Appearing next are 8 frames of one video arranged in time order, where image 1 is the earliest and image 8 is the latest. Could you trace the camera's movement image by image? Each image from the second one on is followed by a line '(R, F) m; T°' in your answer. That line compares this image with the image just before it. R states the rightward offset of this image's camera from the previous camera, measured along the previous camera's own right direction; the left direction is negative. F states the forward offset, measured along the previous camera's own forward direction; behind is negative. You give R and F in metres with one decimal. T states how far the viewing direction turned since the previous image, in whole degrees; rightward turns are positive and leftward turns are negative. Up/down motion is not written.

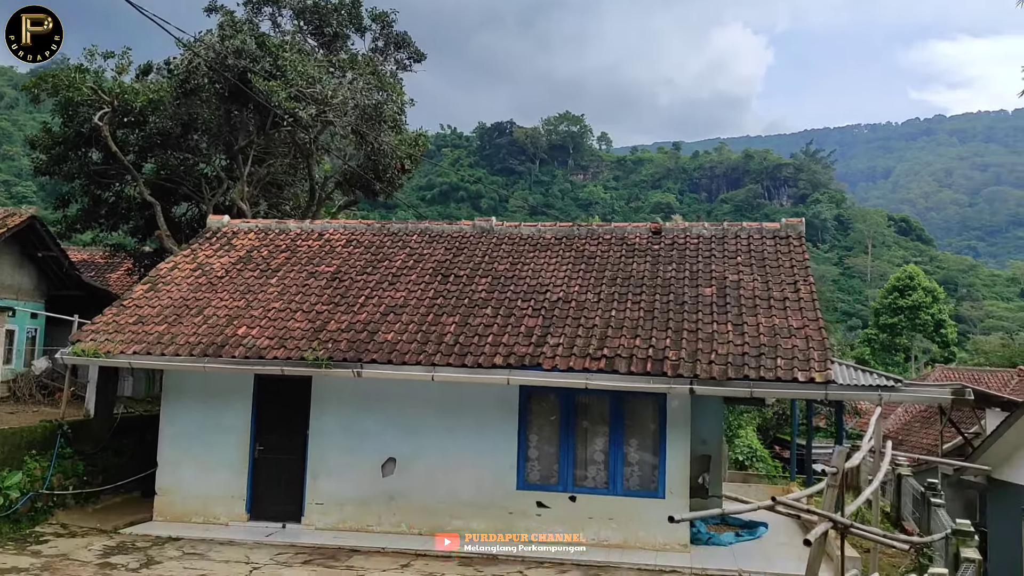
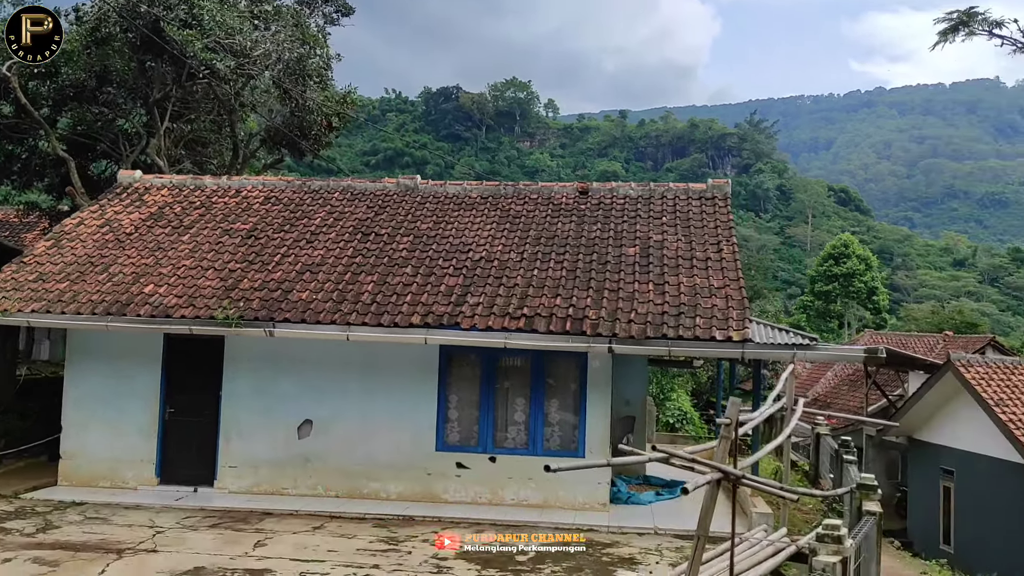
(+0.2, +0.2) m; +3°
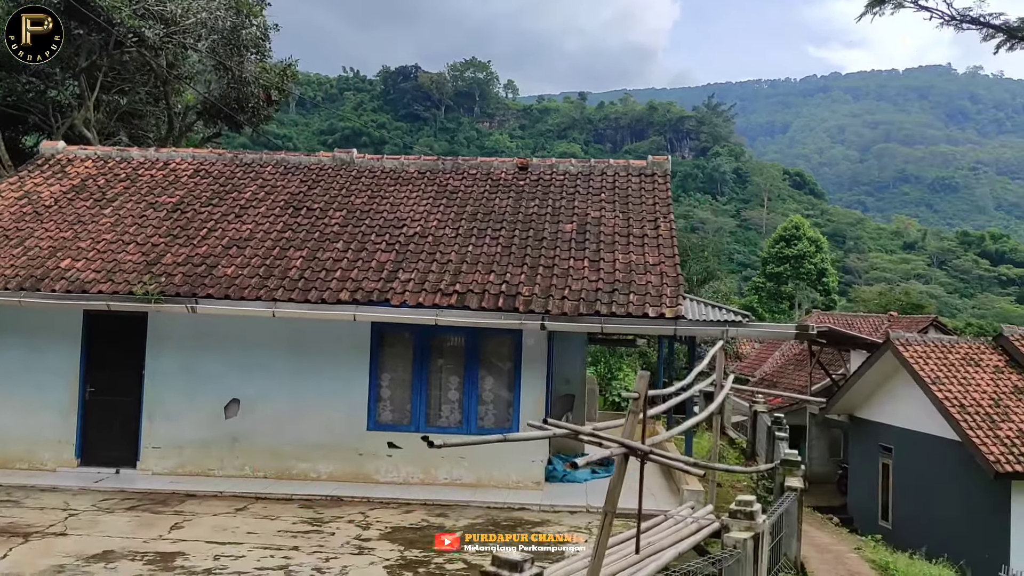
(+0.2, +0.1) m; +3°
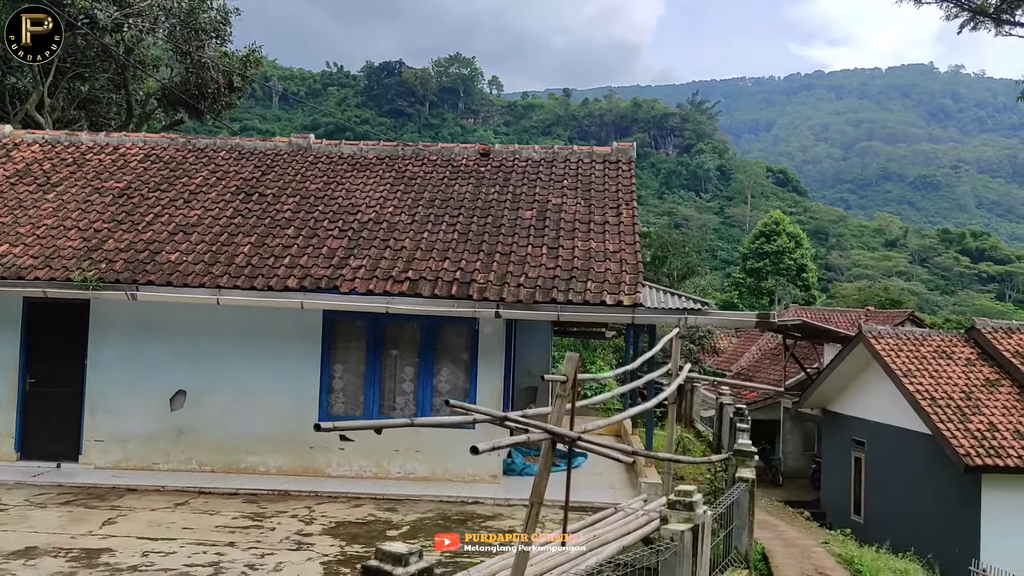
(+0.3, +0.2) m; +1°
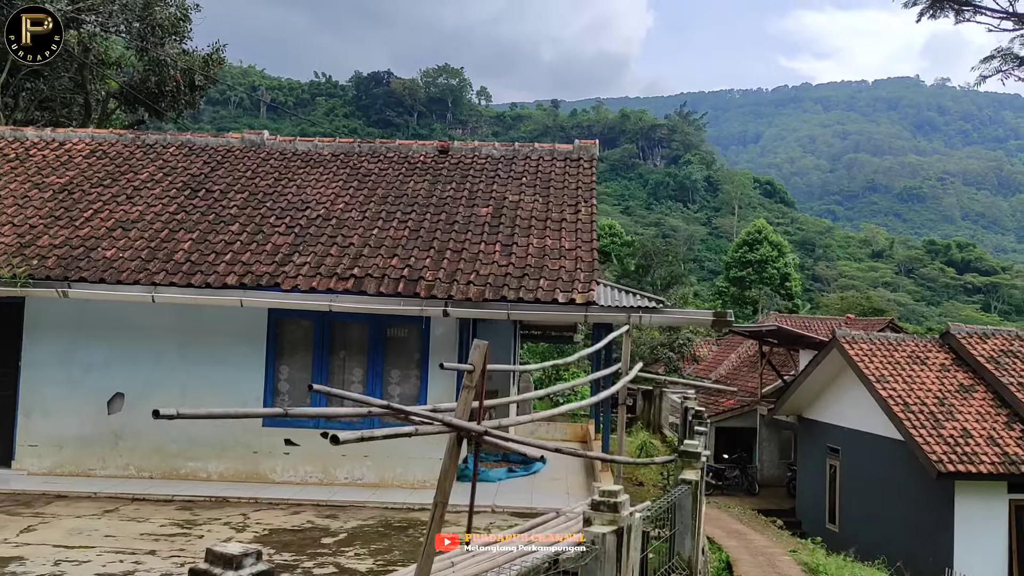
(+0.3, +0.3) m; +1°
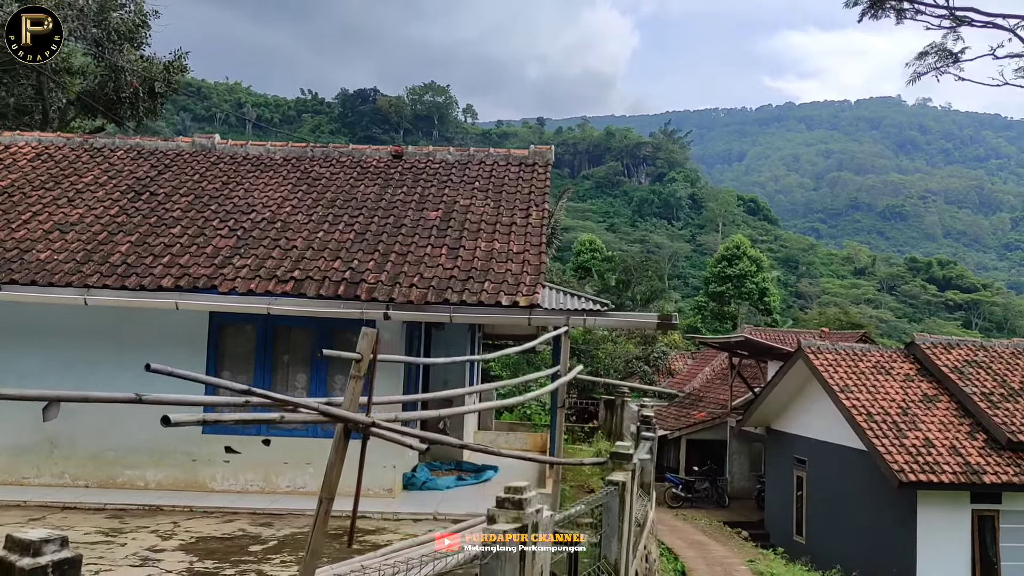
(+0.3, +0.1) m; +1°
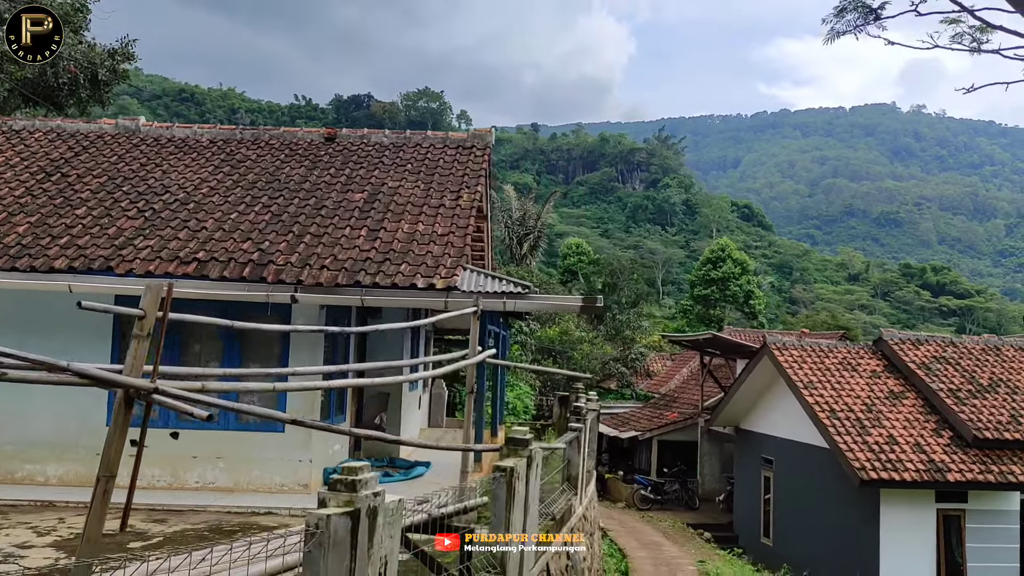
(+0.6, +0.4) m; 0°
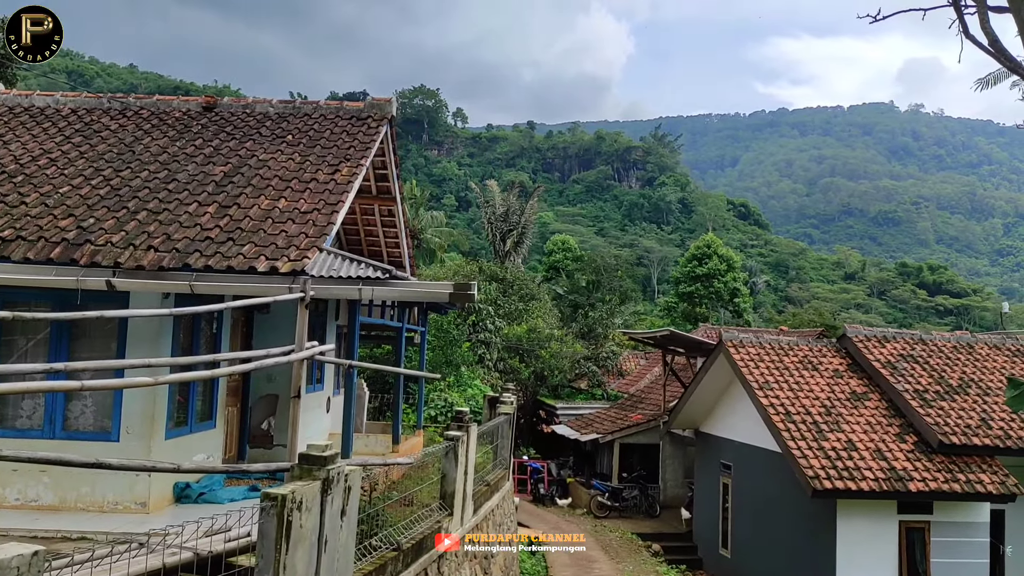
(+0.8, +1.0) m; 0°
